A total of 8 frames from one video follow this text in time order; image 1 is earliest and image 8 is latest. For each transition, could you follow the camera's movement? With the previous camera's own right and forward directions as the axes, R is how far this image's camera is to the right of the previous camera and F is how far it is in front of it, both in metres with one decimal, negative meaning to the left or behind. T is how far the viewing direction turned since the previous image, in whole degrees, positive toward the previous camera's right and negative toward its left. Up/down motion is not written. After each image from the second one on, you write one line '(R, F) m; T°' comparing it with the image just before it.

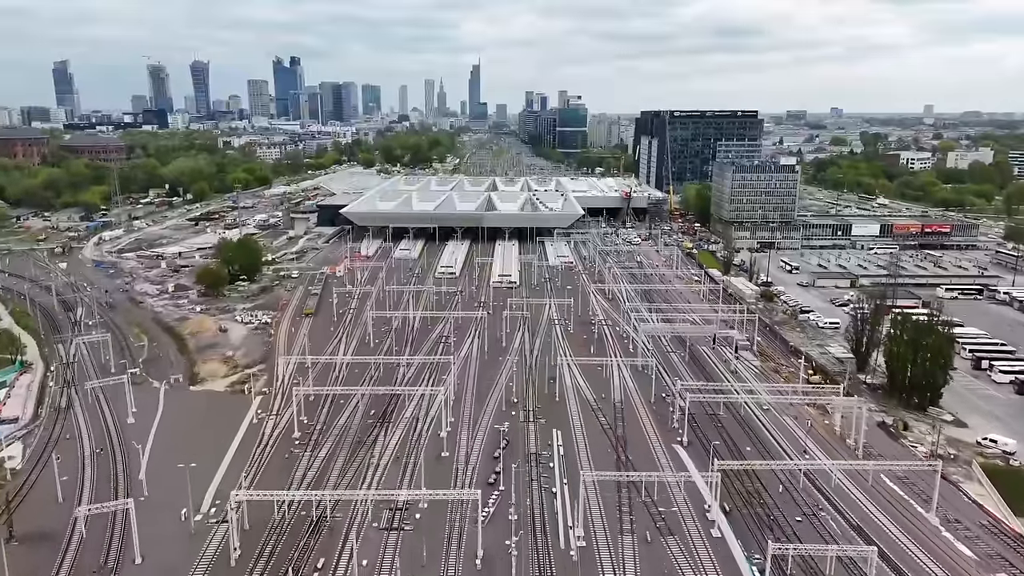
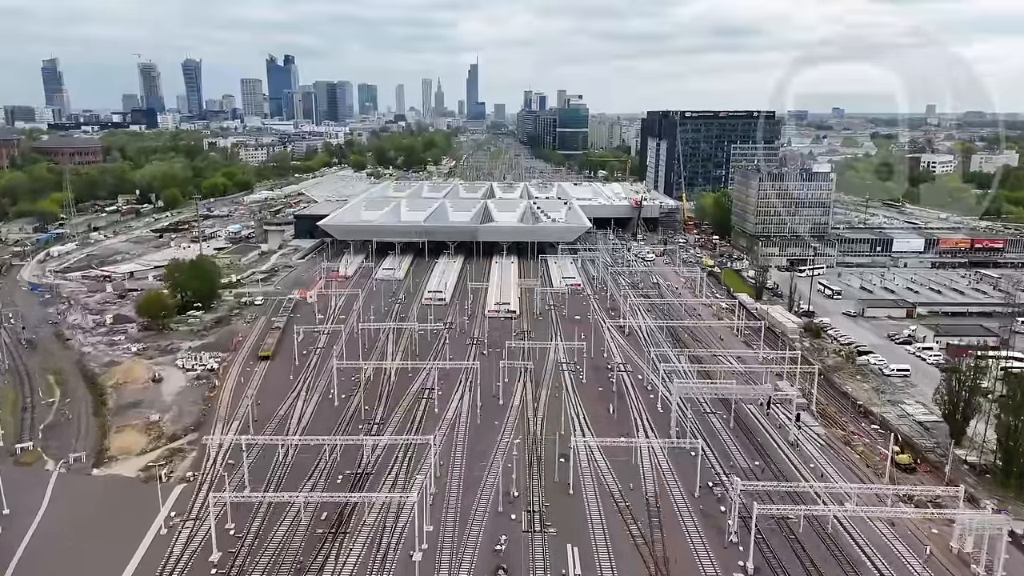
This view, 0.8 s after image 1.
(0.0, +4.3) m; 0°
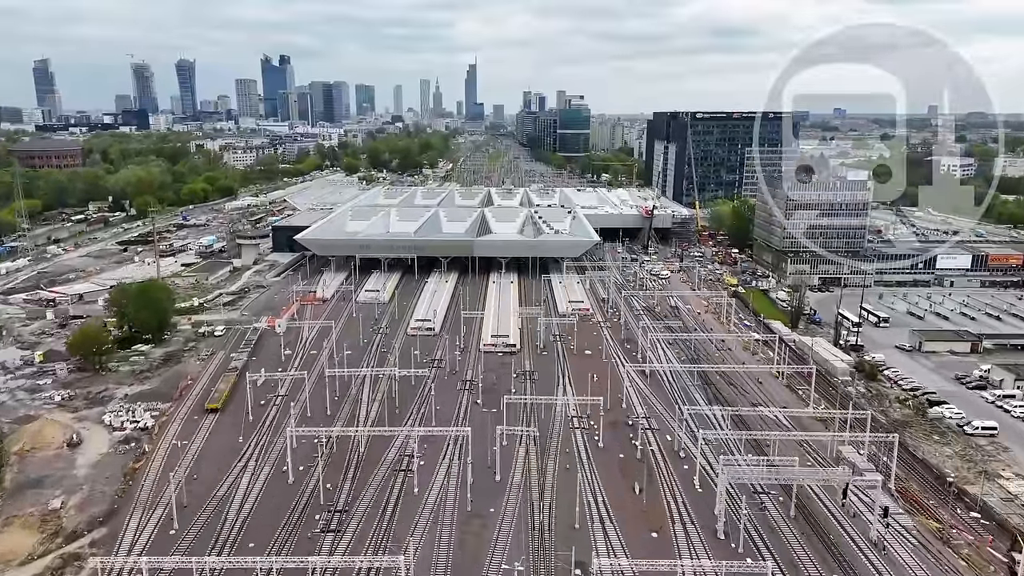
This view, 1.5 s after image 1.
(0.0, +3.5) m; 0°
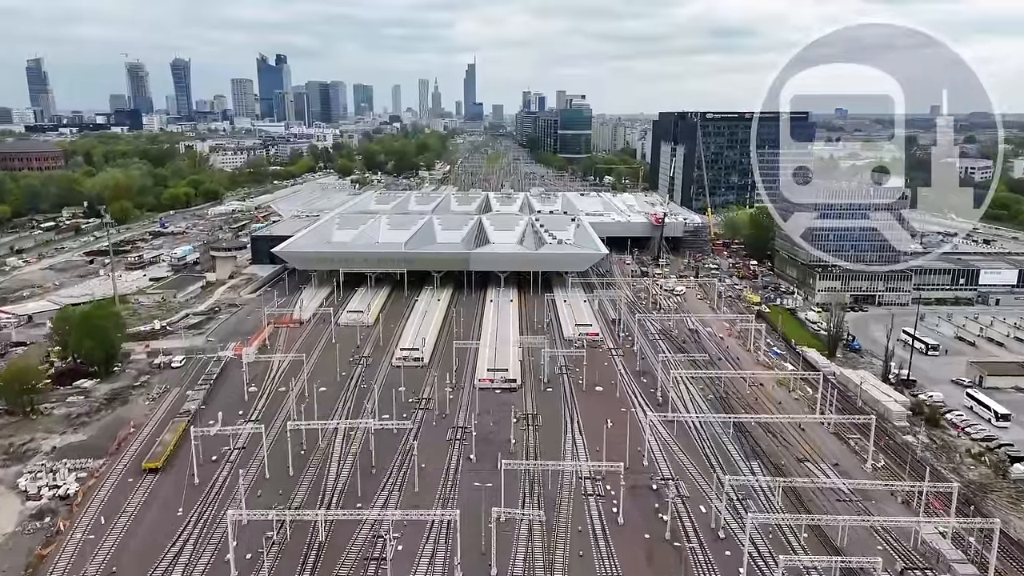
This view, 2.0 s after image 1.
(0.0, +2.8) m; 0°
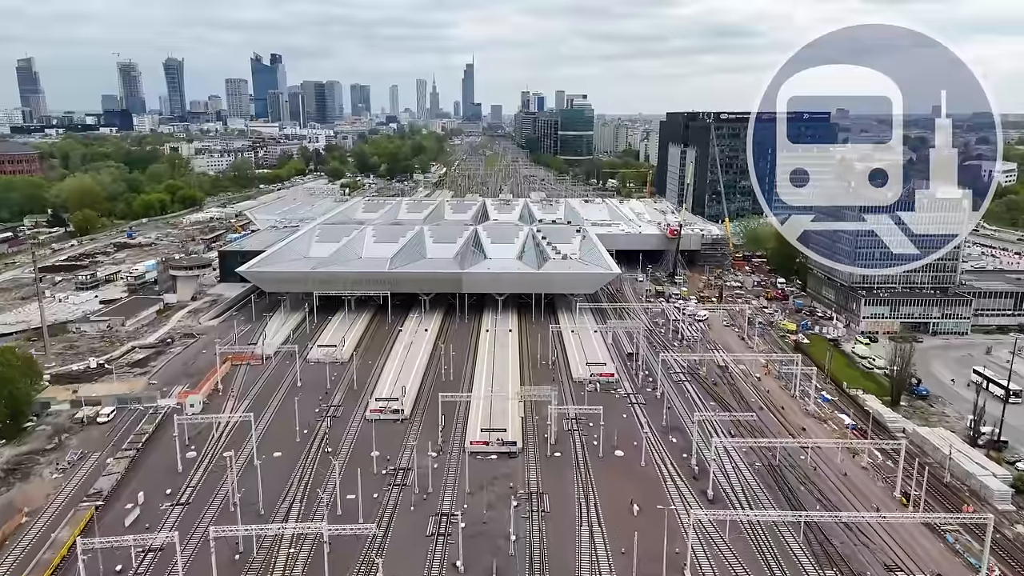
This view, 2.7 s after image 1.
(0.0, +3.6) m; 0°
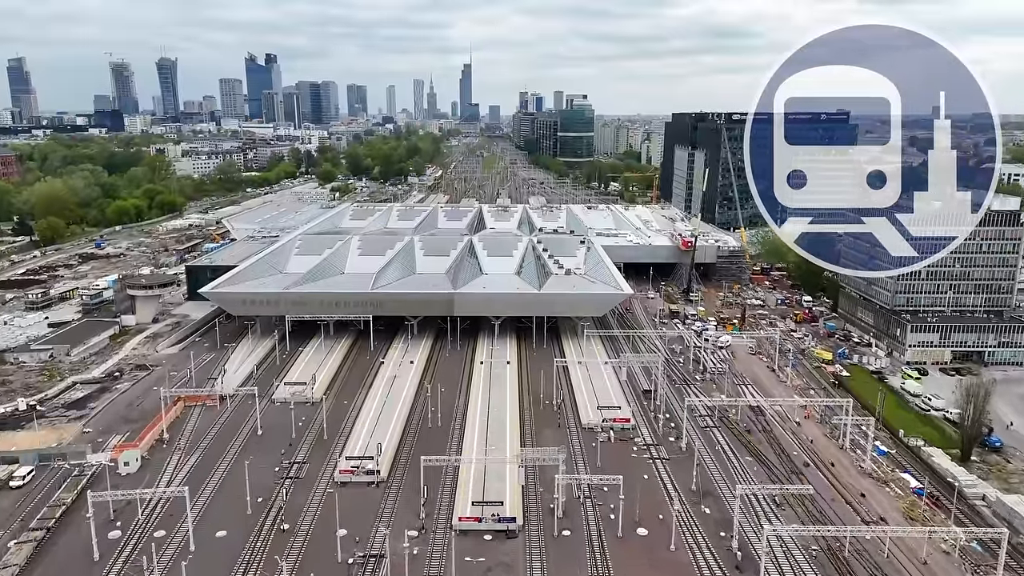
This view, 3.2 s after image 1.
(0.0, +2.8) m; 0°
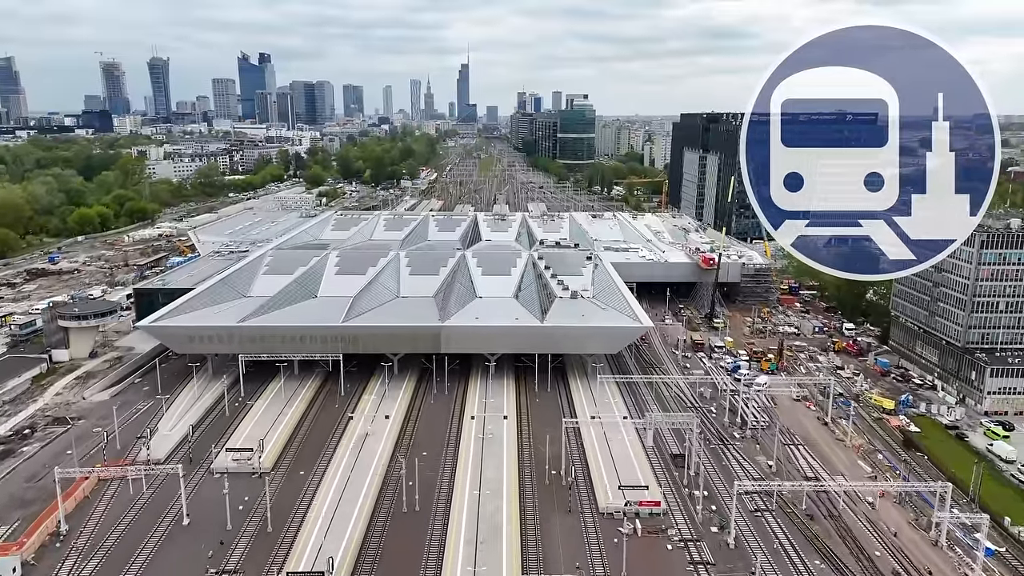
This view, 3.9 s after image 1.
(0.0, +3.5) m; 0°
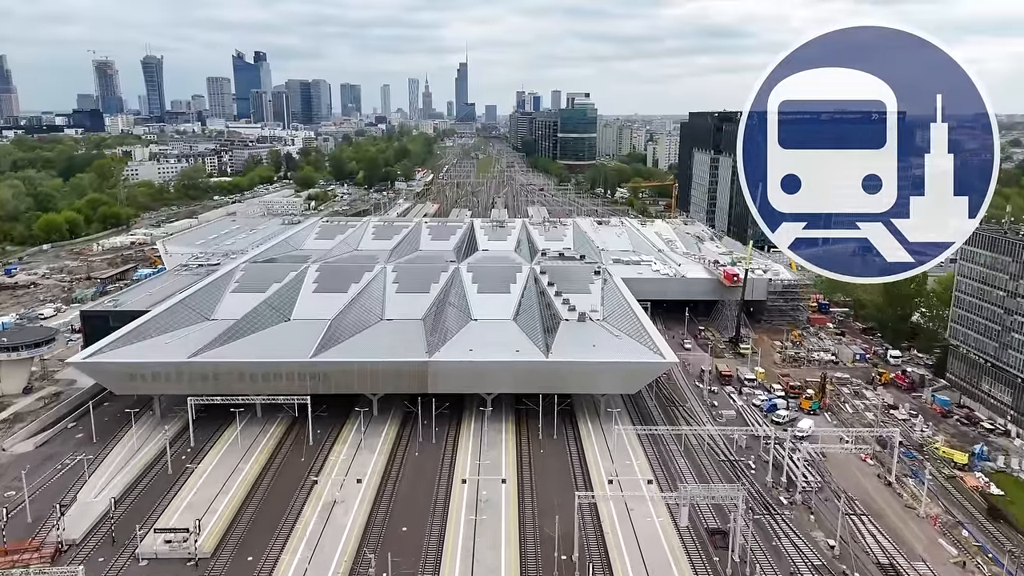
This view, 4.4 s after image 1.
(0.0, +2.8) m; 0°
